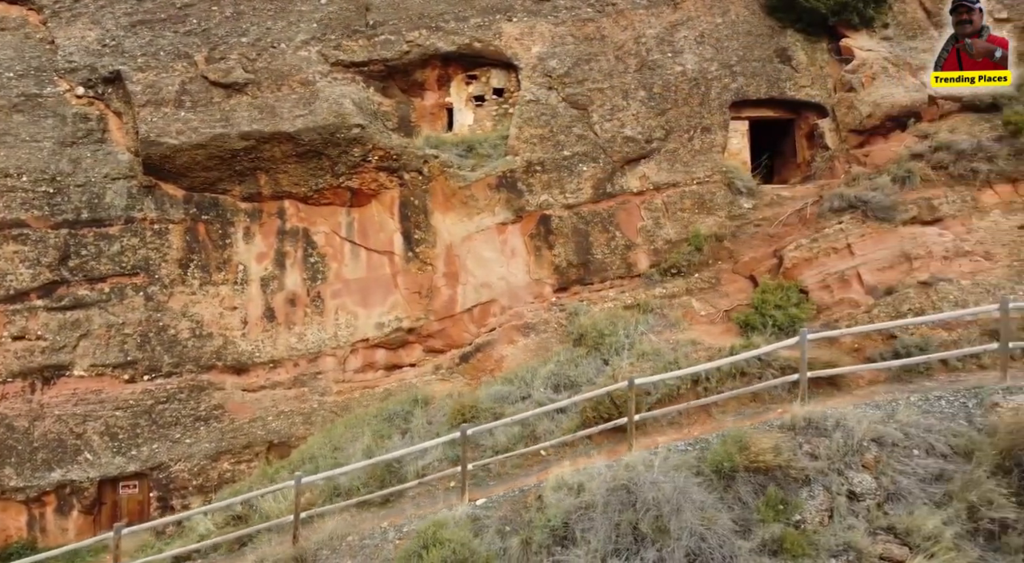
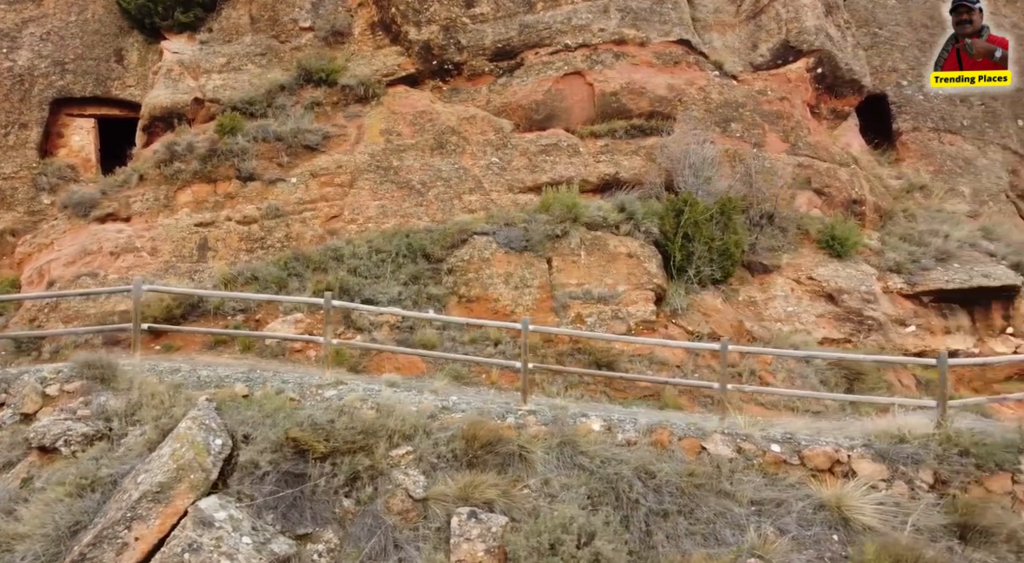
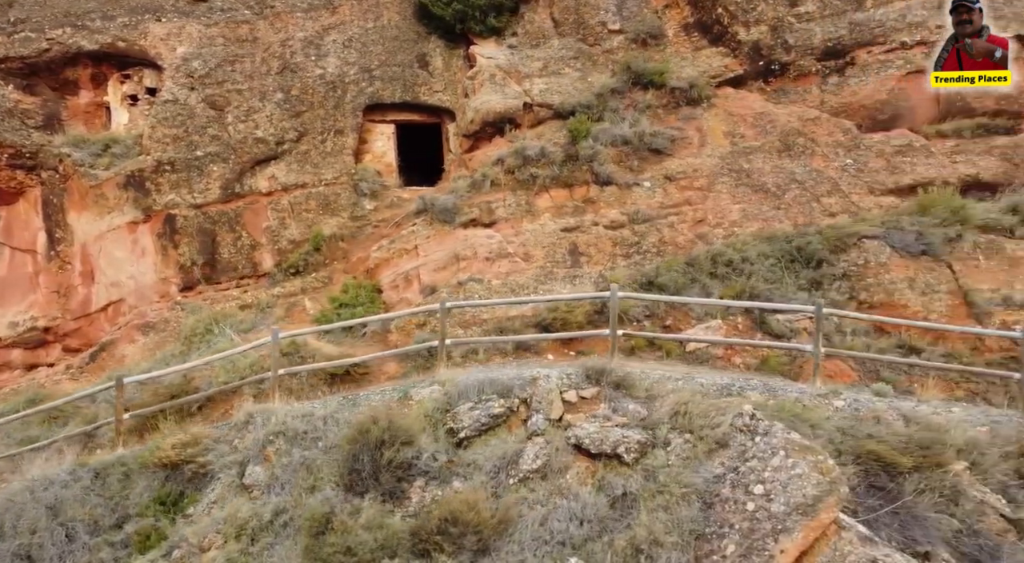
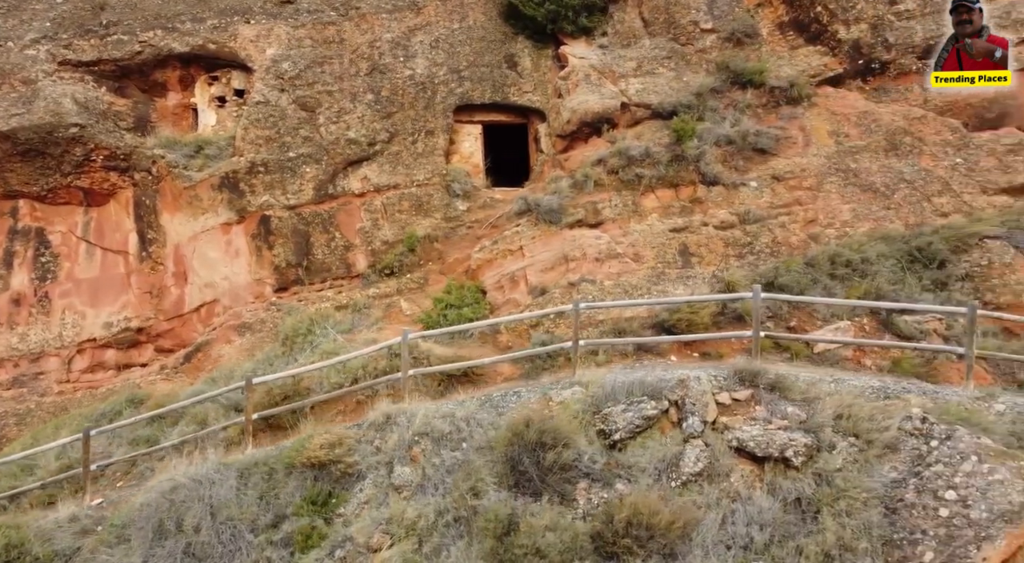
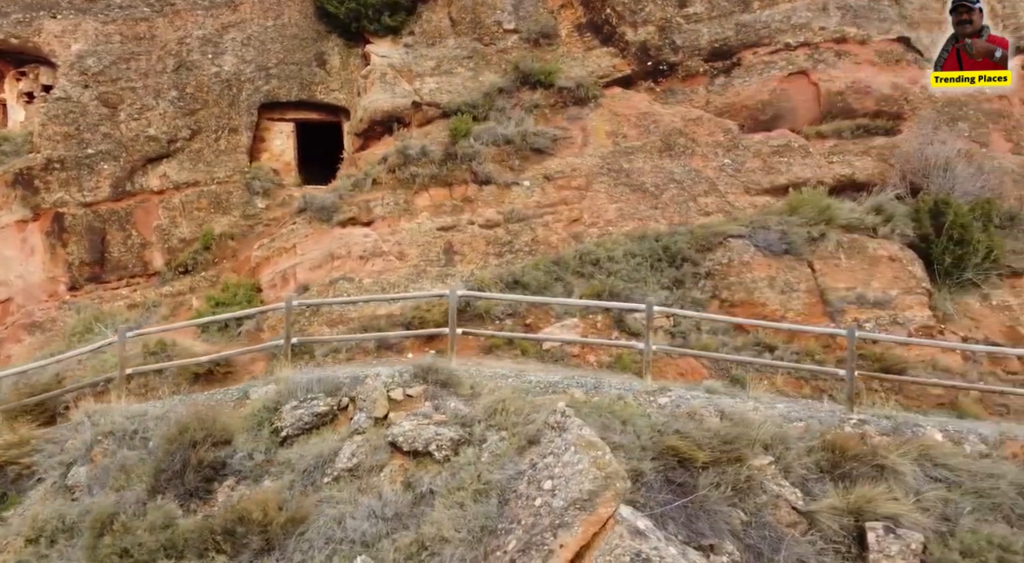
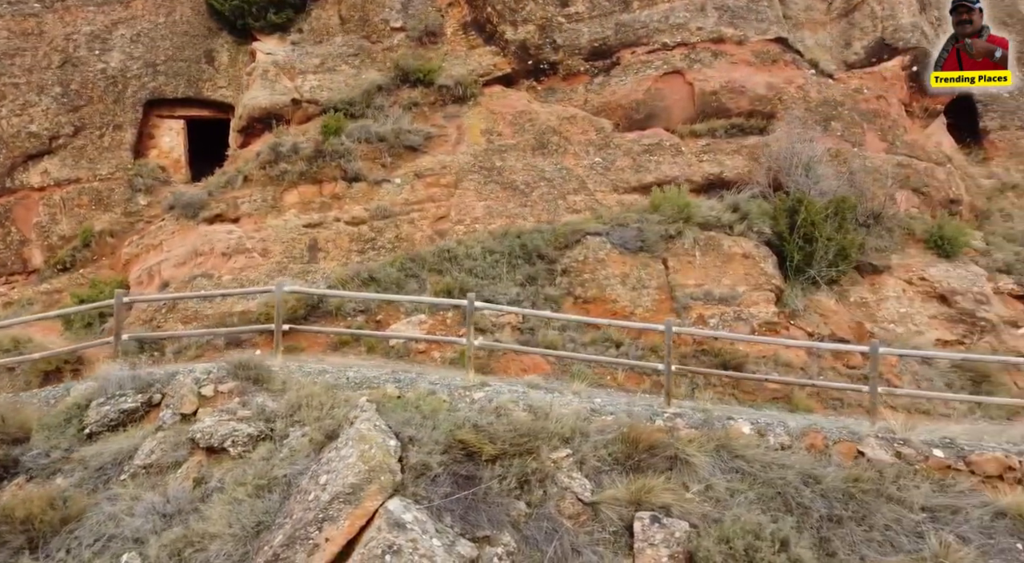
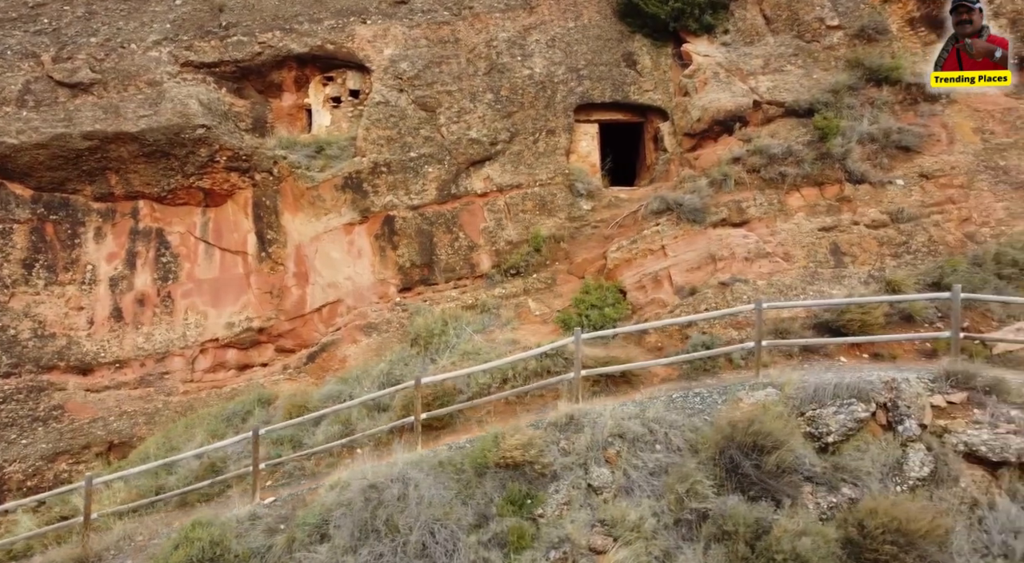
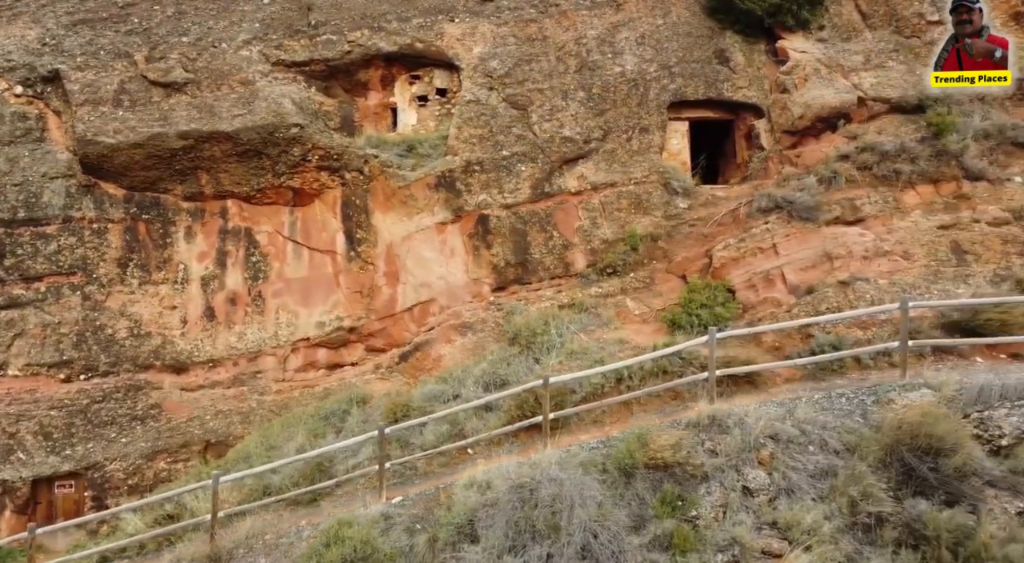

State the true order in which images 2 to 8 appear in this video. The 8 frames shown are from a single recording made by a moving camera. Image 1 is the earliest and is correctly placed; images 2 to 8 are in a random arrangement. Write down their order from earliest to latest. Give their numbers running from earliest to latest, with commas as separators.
8, 7, 4, 3, 5, 6, 2
